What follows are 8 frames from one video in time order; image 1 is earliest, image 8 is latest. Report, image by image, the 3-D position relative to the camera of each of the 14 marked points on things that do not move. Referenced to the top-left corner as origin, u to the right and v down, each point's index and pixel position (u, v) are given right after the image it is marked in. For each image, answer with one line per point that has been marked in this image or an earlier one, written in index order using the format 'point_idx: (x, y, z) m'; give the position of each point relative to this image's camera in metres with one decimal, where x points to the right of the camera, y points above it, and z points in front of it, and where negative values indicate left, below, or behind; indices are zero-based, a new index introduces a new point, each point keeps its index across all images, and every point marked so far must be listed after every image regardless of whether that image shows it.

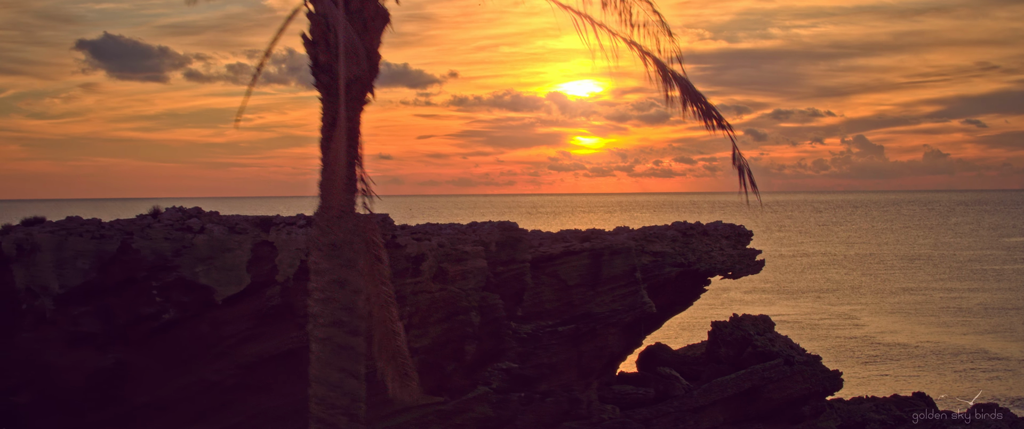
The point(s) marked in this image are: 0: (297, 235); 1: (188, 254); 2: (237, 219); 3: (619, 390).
0: (-2.8, -0.3, +9.3) m
1: (-4.1, -0.5, +9.0) m
2: (-3.7, -0.1, +9.6) m
3: (+1.9, -3.2, +13.0) m
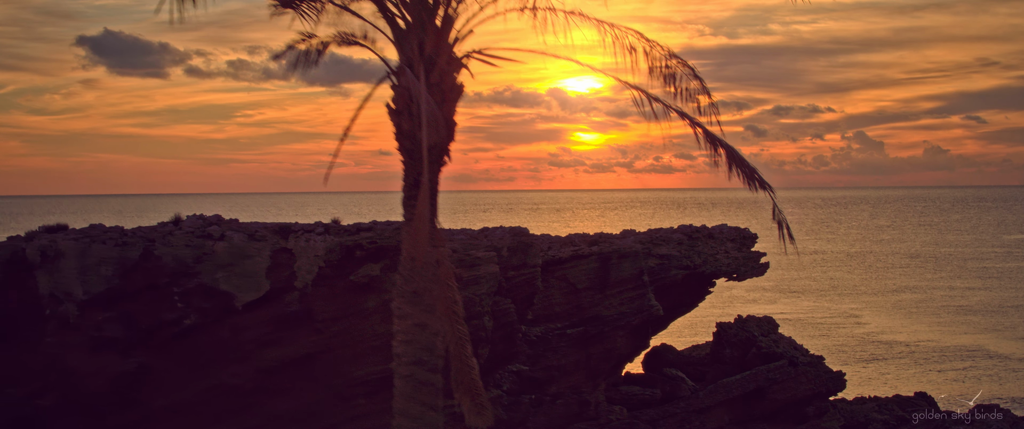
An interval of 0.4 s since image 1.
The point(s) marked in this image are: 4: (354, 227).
0: (-2.6, -0.4, +9.5) m
1: (-4.0, -0.6, +9.2) m
2: (-3.5, -0.2, +9.8) m
3: (+2.1, -3.3, +13.3) m
4: (-2.1, -0.2, +9.9) m
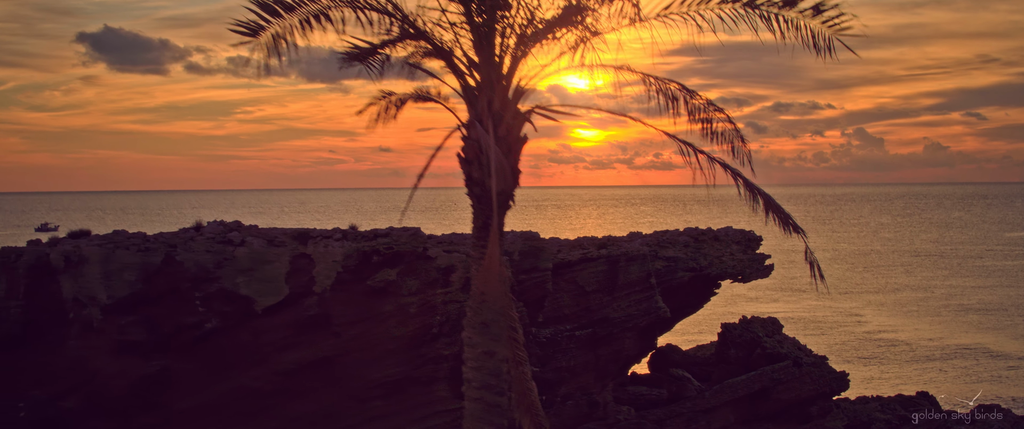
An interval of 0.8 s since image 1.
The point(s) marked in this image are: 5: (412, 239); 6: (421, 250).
0: (-2.4, -0.5, +9.7) m
1: (-3.8, -0.7, +9.4) m
2: (-3.3, -0.3, +10.0) m
3: (+2.3, -3.4, +13.5) m
4: (-1.9, -0.3, +10.1) m
5: (-1.4, -0.4, +10.0) m
6: (-1.2, -0.5, +10.0) m
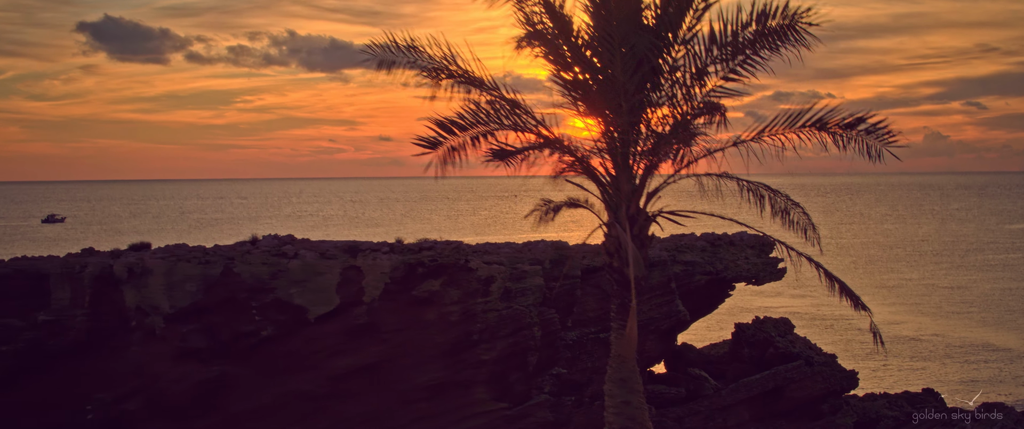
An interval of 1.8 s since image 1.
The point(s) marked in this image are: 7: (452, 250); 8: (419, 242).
0: (-1.9, -0.7, +10.3) m
1: (-3.3, -0.9, +10.0) m
2: (-2.8, -0.5, +10.6) m
3: (+2.8, -3.5, +14.1) m
4: (-1.4, -0.5, +10.7) m
5: (-0.8, -0.6, +10.6) m
6: (-0.7, -0.7, +10.6) m
7: (-0.9, -0.6, +10.7) m
8: (-1.4, -0.4, +10.8) m
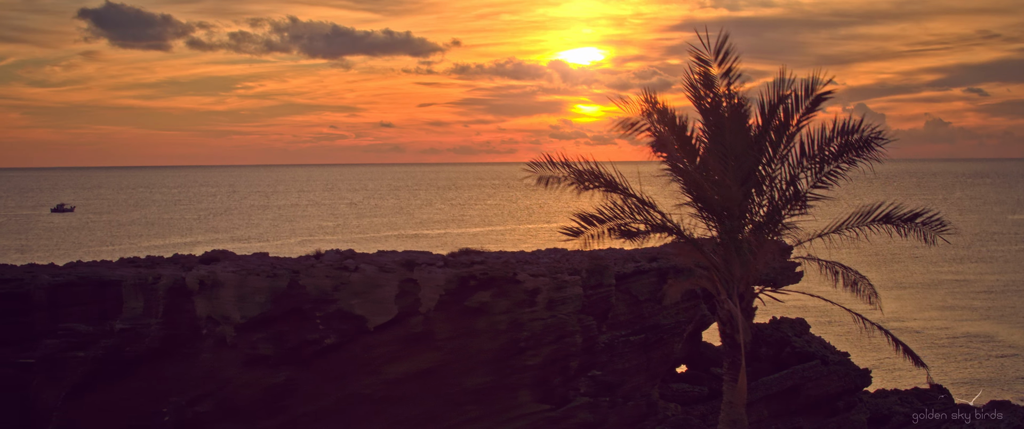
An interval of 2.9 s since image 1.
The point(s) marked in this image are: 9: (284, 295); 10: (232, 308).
0: (-1.2, -0.9, +11.0) m
1: (-2.6, -1.2, +10.8) m
2: (-2.1, -0.7, +11.3) m
3: (+3.5, -3.7, +14.9) m
4: (-0.7, -0.7, +11.4) m
5: (-0.1, -0.8, +11.4) m
6: (0.0, -1.0, +11.4) m
7: (-0.2, -0.8, +11.4) m
8: (-0.7, -0.7, +11.5) m
9: (-3.5, -1.2, +10.7) m
10: (-4.2, -1.4, +10.6) m
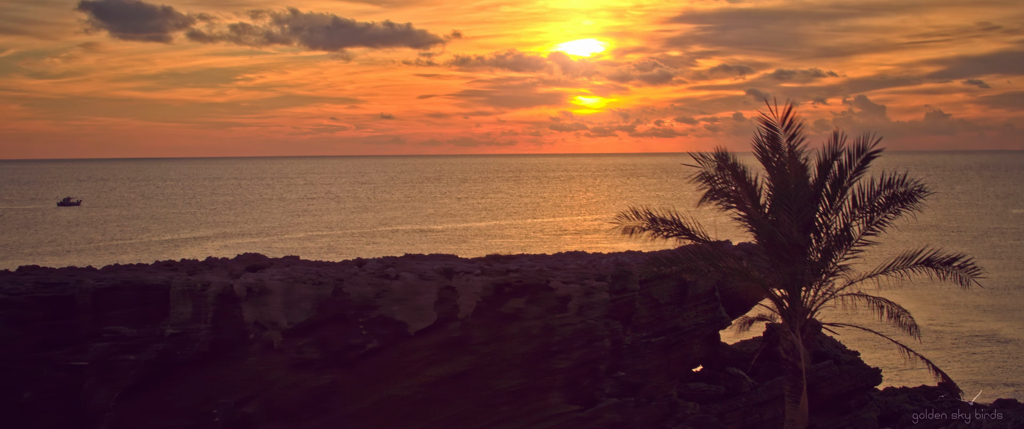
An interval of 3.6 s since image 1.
0: (-0.6, -1.1, +11.6) m
1: (-2.0, -1.3, +11.3) m
2: (-1.5, -0.9, +11.8) m
3: (+4.0, -3.8, +15.5) m
4: (-0.2, -0.9, +12.0) m
5: (+0.4, -1.0, +11.9) m
6: (+0.6, -1.1, +11.9) m
7: (+0.4, -1.0, +11.9) m
8: (-0.1, -0.8, +12.1) m
9: (-3.0, -1.4, +11.2) m
10: (-3.7, -1.6, +11.2) m
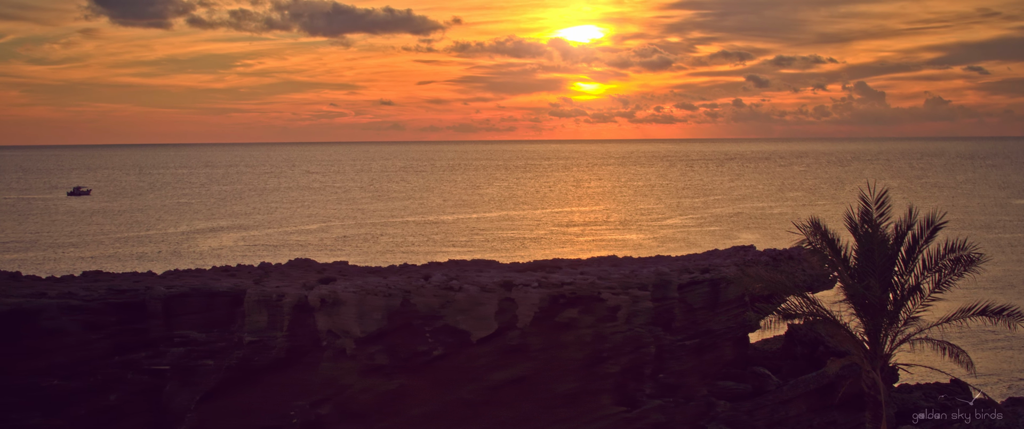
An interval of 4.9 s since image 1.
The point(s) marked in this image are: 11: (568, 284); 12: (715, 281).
0: (+0.3, -1.4, +12.5) m
1: (-1.1, -1.6, +12.2) m
2: (-0.6, -1.2, +12.7) m
3: (+5.0, -4.0, +16.4) m
4: (+0.8, -1.2, +12.8) m
5: (+1.3, -1.3, +12.8) m
6: (+1.5, -1.4, +12.8) m
7: (+1.3, -1.2, +12.8) m
8: (+0.8, -1.1, +12.9) m
9: (-2.0, -1.7, +12.1) m
10: (-2.7, -1.9, +12.1) m
11: (+1.0, -1.2, +13.0) m
12: (+4.2, -1.3, +14.6) m
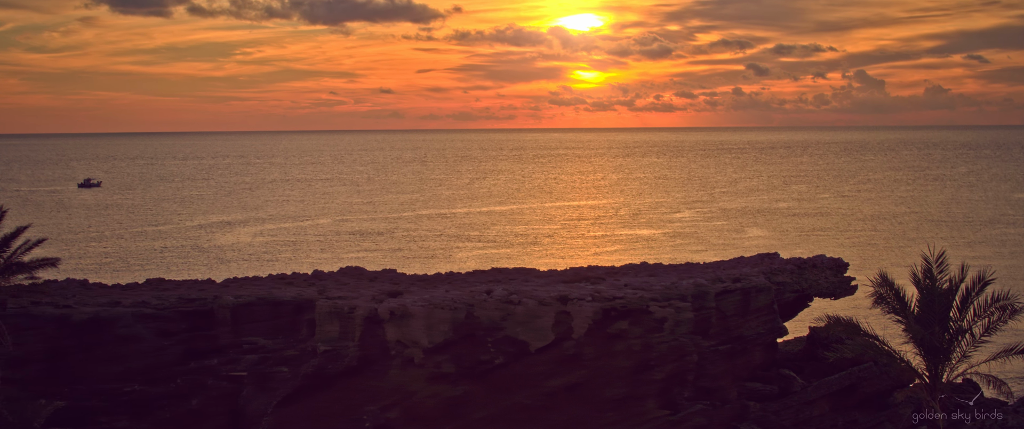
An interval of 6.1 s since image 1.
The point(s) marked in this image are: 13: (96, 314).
0: (+1.4, -1.7, +13.5) m
1: (0.0, -2.0, +13.2) m
2: (+0.5, -1.5, +13.7) m
3: (+6.0, -4.3, +17.5) m
4: (+1.8, -1.5, +13.8) m
5: (+2.4, -1.6, +13.8) m
6: (+2.5, -1.8, +13.8) m
7: (+2.4, -1.6, +13.8) m
8: (+1.8, -1.5, +13.9) m
9: (-1.0, -2.1, +13.1) m
10: (-1.7, -2.2, +13.1) m
11: (+2.0, -1.6, +14.0) m
12: (+5.2, -1.7, +15.6) m
13: (-7.7, -1.9, +13.2) m
